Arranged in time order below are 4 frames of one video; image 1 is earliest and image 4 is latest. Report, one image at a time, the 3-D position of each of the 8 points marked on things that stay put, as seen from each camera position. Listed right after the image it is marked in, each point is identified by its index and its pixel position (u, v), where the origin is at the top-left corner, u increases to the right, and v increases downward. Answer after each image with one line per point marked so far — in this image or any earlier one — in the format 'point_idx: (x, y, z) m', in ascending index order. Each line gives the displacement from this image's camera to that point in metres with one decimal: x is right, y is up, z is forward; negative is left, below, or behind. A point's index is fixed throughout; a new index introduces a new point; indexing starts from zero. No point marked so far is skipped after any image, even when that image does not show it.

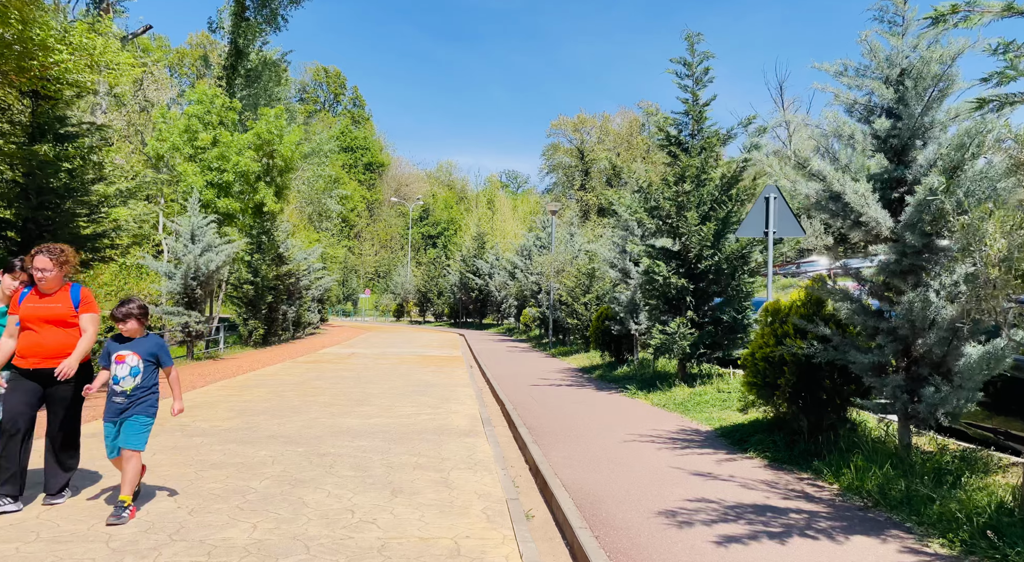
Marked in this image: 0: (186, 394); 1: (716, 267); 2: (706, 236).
0: (-5.5, -1.9, +11.9) m
1: (+3.6, +0.2, +12.5) m
2: (+3.4, +0.8, +12.3) m
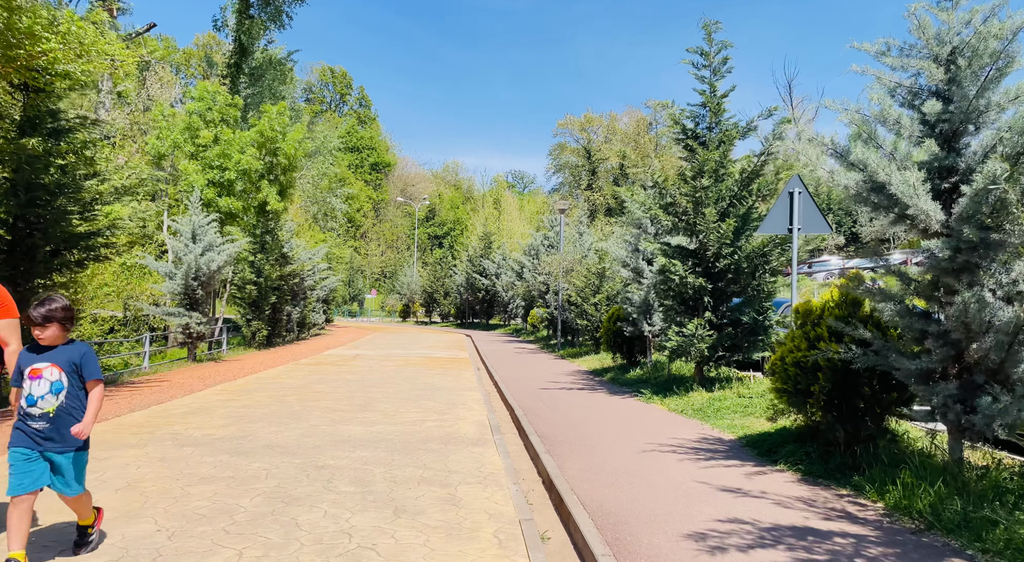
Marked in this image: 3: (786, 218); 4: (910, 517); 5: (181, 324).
0: (-5.4, -1.9, +11.4) m
1: (+3.8, +0.2, +11.9) m
2: (+3.6, +0.8, +11.8) m
3: (+4.1, +0.9, +10.5) m
4: (+3.1, -1.9, +5.6) m
5: (-9.3, -1.2, +19.8) m
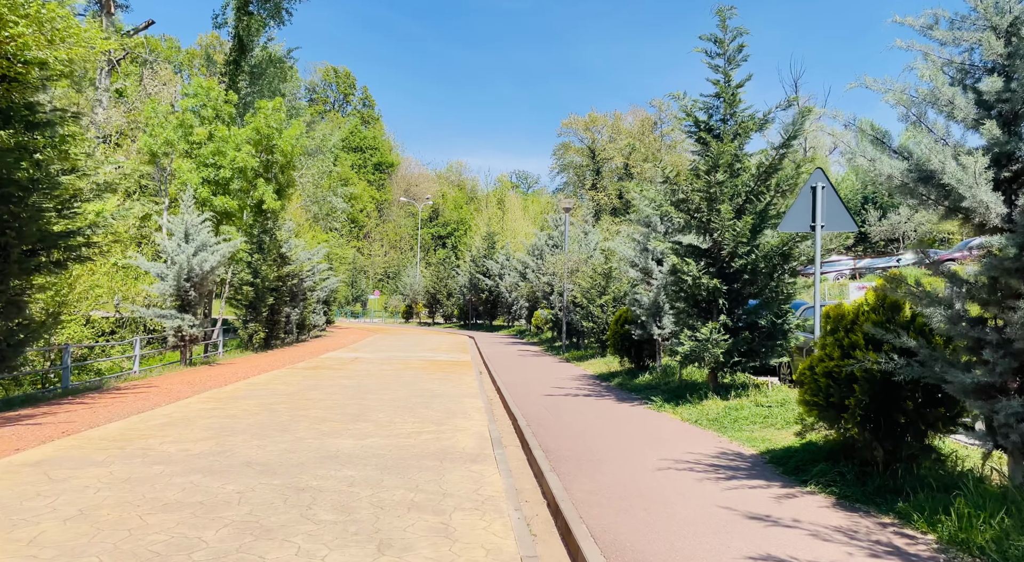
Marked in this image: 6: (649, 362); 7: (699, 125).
0: (-5.3, -2.0, +10.8) m
1: (+3.8, +0.2, +11.2) m
2: (+3.6, +0.8, +11.0) m
3: (+4.1, +0.9, +9.8) m
4: (+3.1, -1.9, +4.8) m
5: (-9.2, -1.2, +19.1) m
6: (+3.1, -1.9, +16.2) m
7: (+3.2, +2.7, +12.2) m
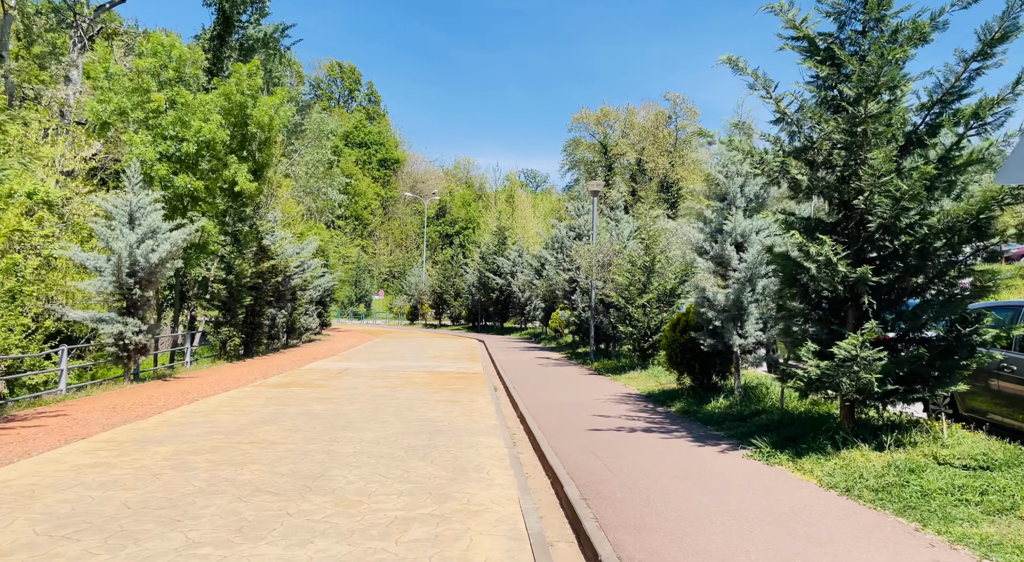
0: (-4.9, -1.8, +6.9) m
1: (+4.2, +0.4, +7.3) m
2: (+4.0, +0.9, +7.1) m
3: (+4.5, +1.1, +5.9) m
4: (+3.5, -1.7, +0.9) m
5: (-8.7, -1.1, +15.3) m
6: (+3.6, -1.7, +12.3) m
7: (+3.7, +2.8, +8.3) m
